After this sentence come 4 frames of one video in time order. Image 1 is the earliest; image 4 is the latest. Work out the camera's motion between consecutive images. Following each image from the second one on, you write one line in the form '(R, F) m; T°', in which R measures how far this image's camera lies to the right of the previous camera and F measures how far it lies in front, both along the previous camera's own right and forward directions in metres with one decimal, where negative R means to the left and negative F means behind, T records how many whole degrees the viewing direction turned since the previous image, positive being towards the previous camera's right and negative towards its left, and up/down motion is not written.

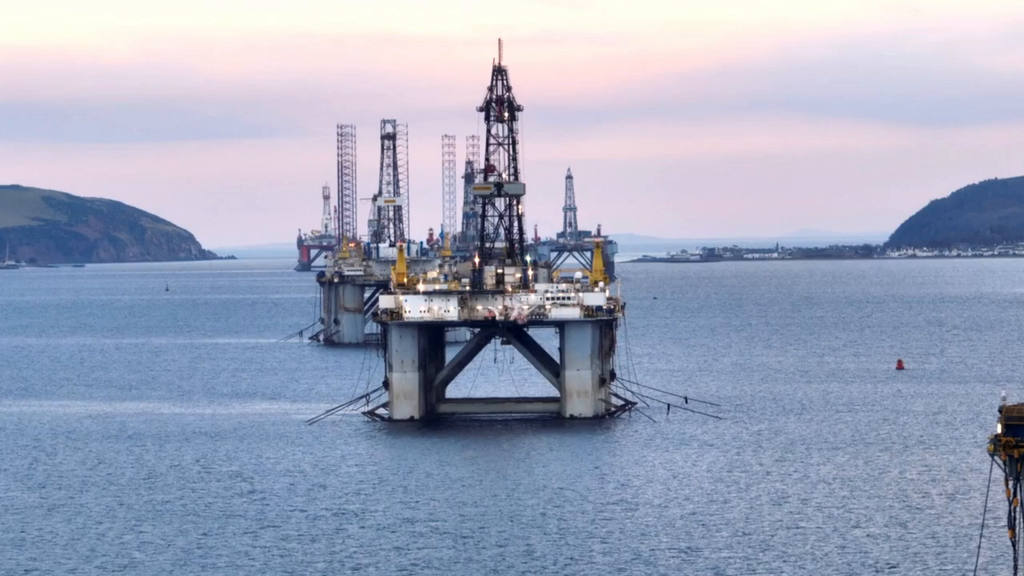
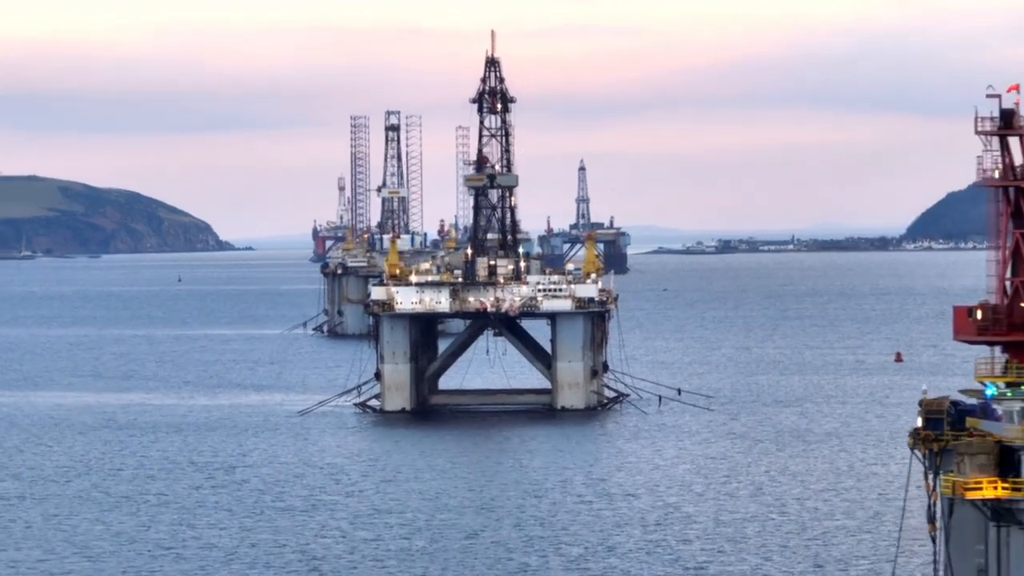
(+0.5, +0.1) m; 0°
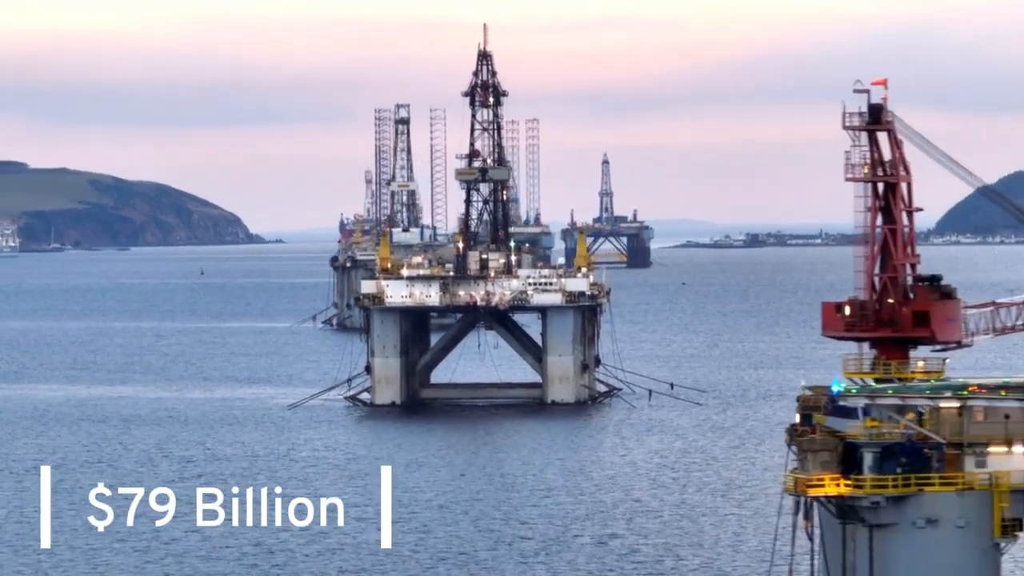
(+0.8, 0.0) m; -1°
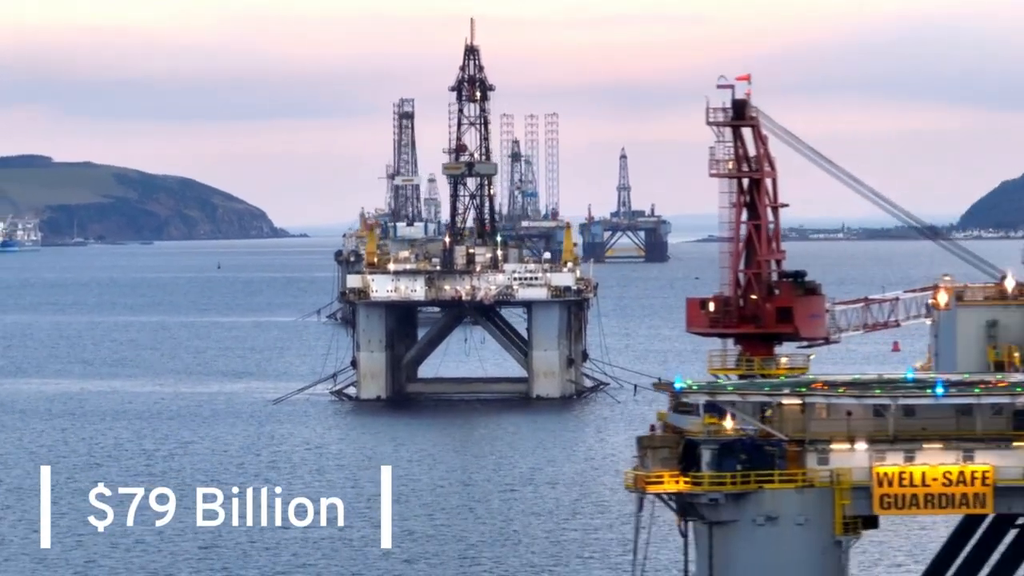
(+0.8, 0.0) m; 0°
